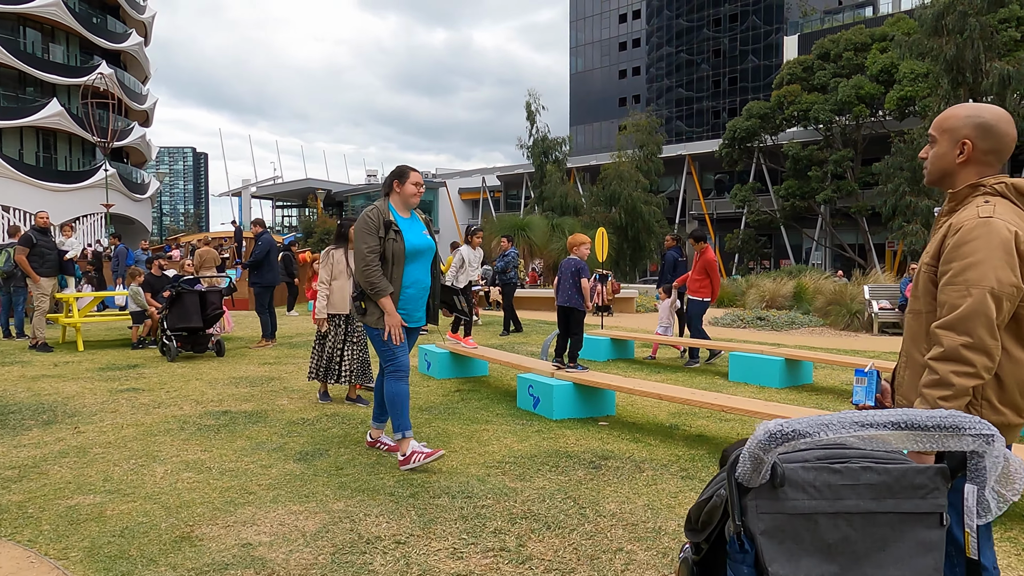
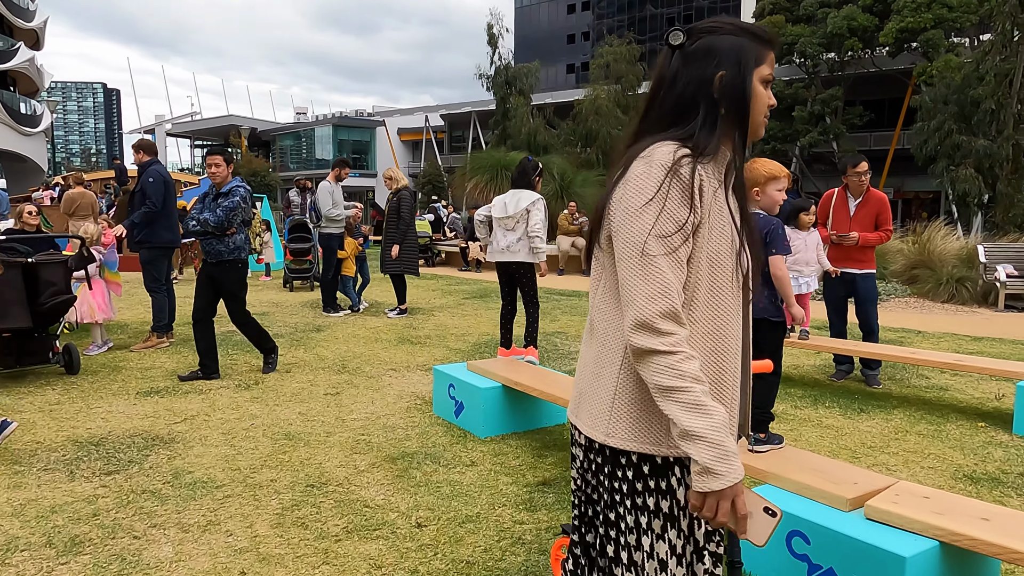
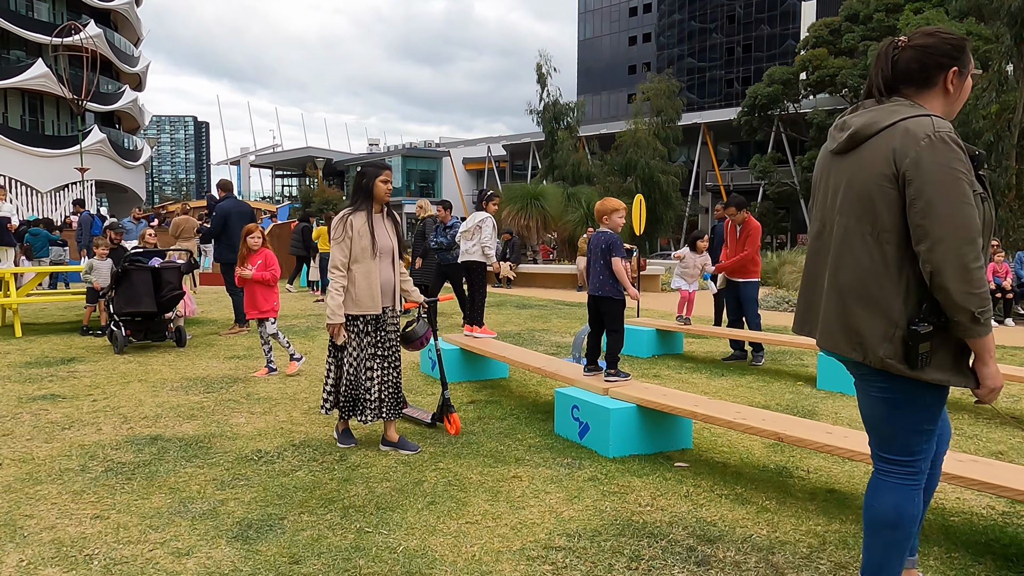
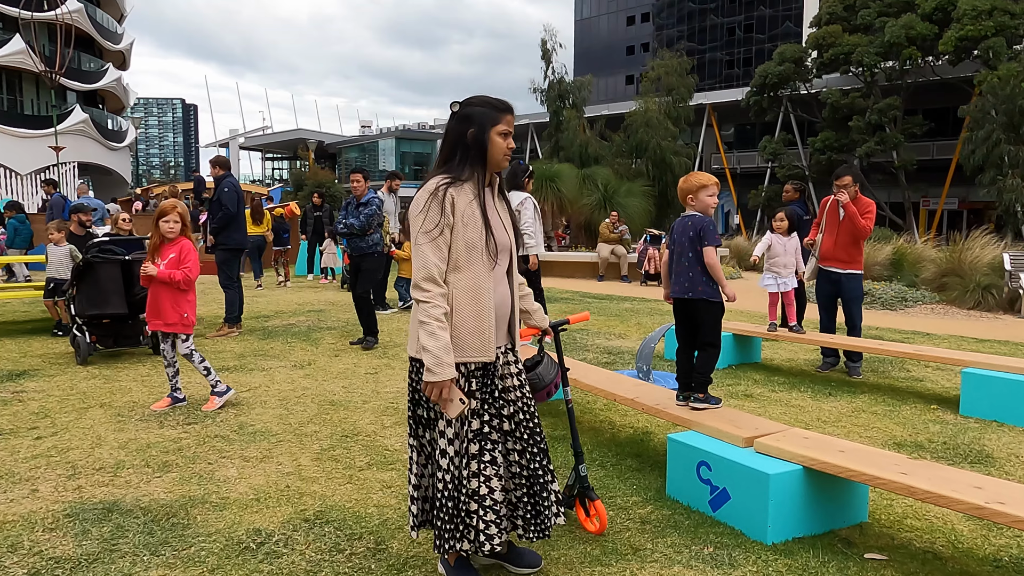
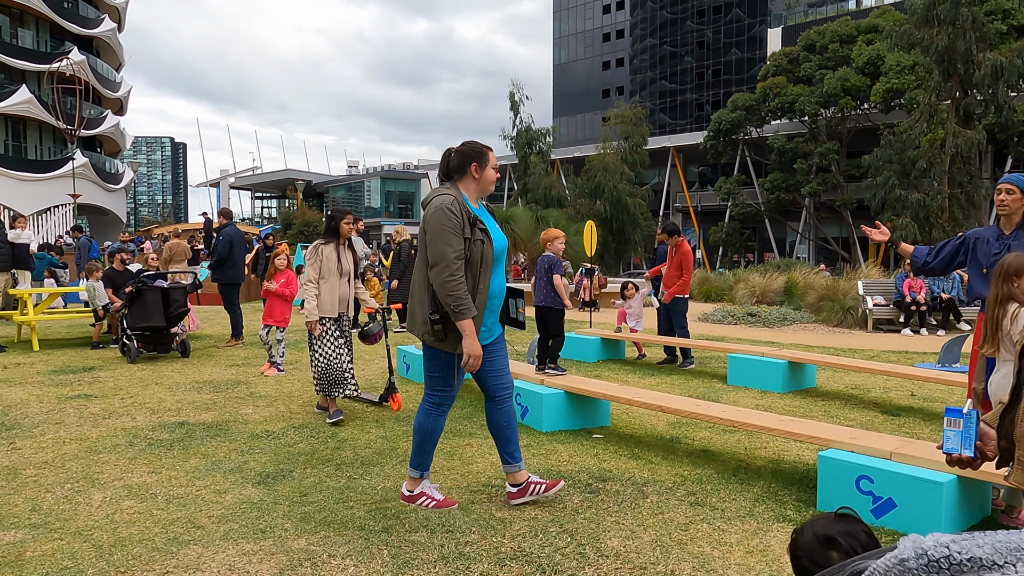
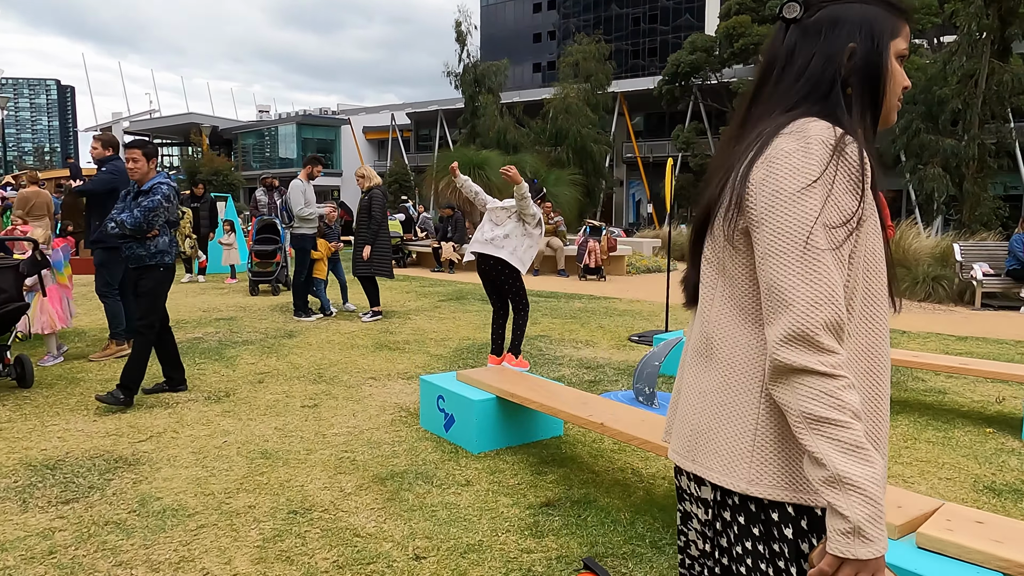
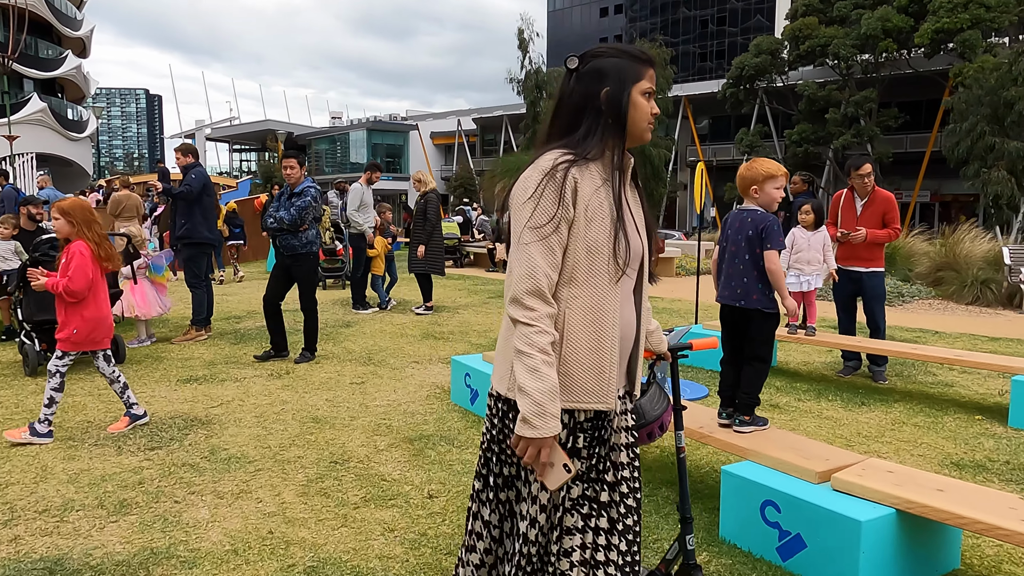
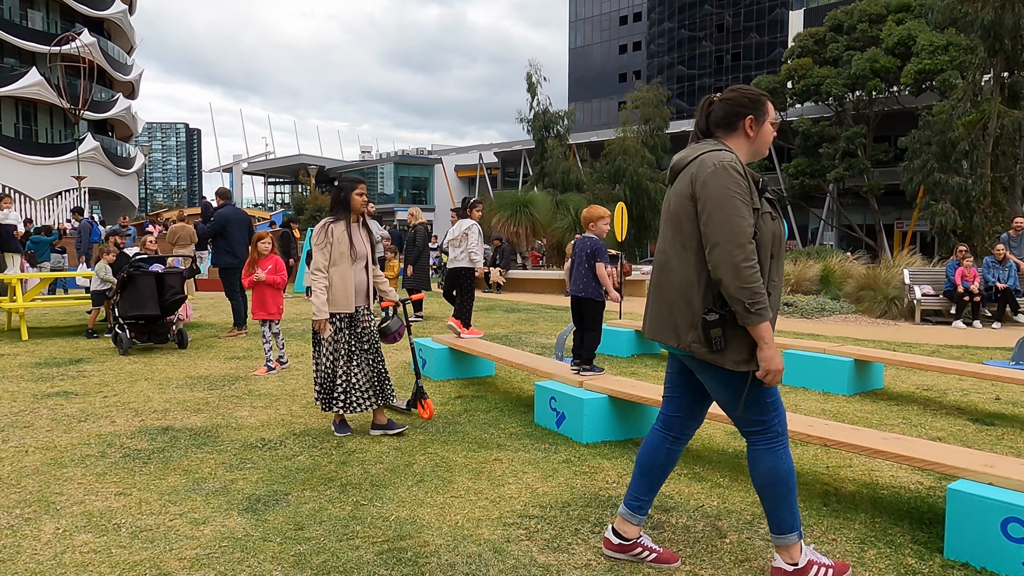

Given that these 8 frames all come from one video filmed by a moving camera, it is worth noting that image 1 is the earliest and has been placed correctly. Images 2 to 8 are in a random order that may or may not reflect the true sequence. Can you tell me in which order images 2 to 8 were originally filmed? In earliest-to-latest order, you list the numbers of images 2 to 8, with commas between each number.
5, 8, 3, 4, 7, 2, 6
